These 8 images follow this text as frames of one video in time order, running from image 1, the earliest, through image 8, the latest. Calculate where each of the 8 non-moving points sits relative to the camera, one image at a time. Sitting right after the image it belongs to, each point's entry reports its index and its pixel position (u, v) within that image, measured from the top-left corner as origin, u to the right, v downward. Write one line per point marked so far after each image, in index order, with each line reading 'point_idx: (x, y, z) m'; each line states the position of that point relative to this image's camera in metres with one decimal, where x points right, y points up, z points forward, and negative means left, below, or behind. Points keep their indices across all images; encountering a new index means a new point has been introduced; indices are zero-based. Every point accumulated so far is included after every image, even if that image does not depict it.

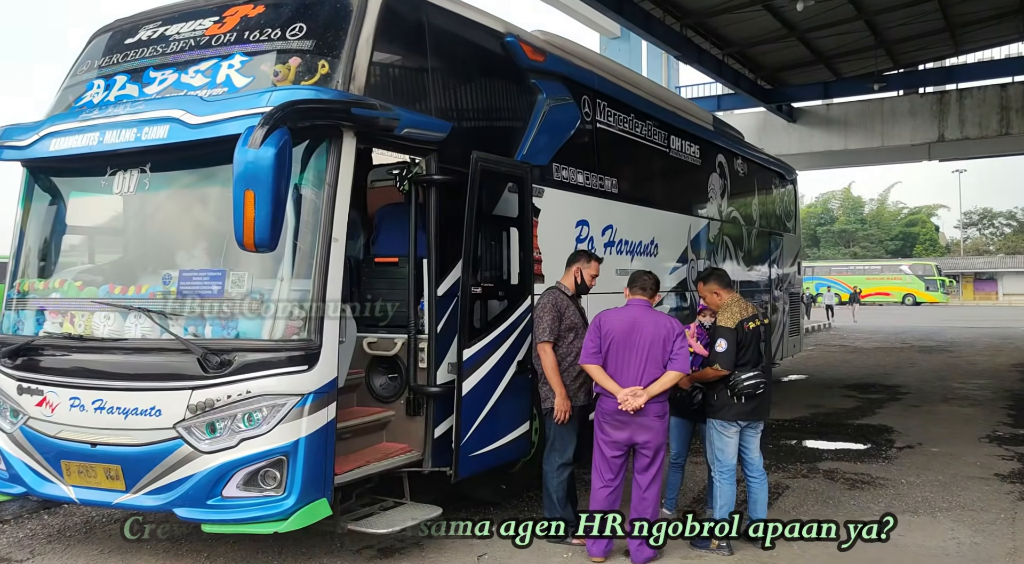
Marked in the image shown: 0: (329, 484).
0: (-1.0, -1.1, +4.1) m
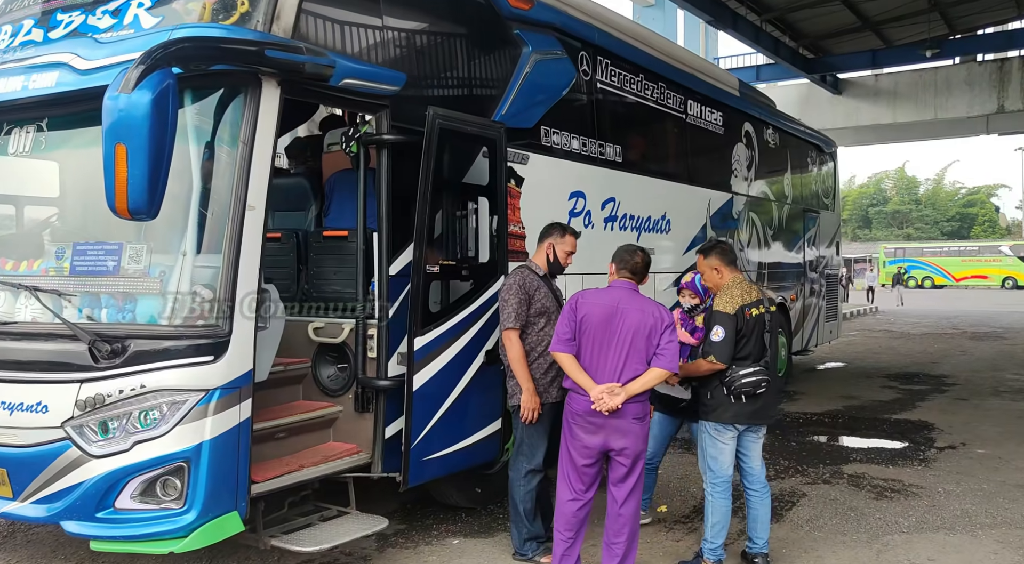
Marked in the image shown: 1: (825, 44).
0: (-1.3, -1.0, +3.5) m
1: (+7.2, +5.4, +16.8) m
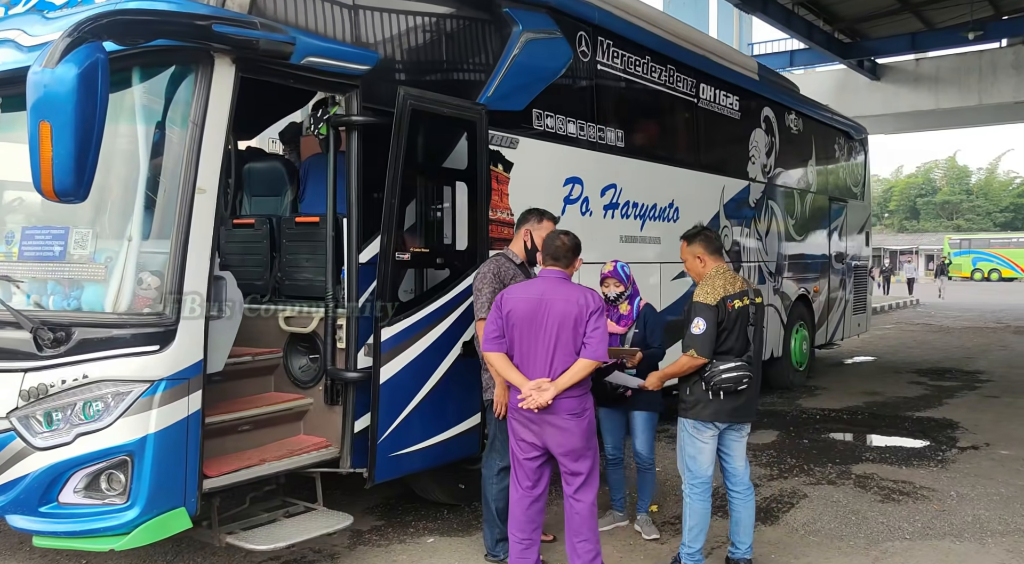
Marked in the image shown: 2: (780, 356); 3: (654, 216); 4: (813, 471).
0: (-1.4, -0.9, +3.3) m
1: (+7.6, +5.6, +16.2) m
2: (+4.1, -1.1, +11.2) m
3: (+1.4, +0.7, +7.4) m
4: (+2.4, -1.5, +5.9) m
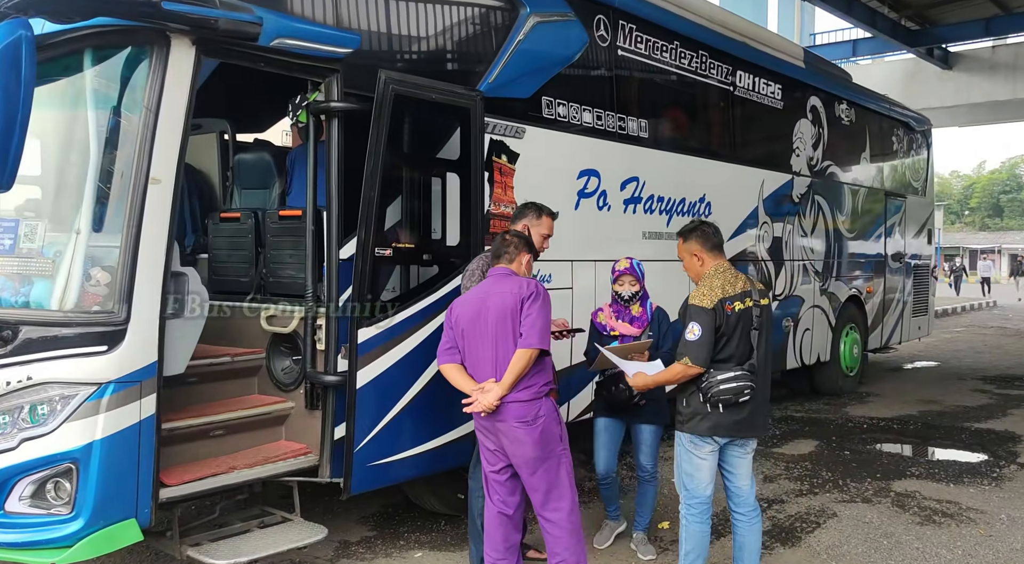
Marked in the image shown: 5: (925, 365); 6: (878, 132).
0: (-1.6, -0.9, +3.1) m
1: (+8.5, +5.5, +15.3) m
2: (+4.5, -1.1, +10.6) m
3: (+1.6, +0.7, +7.0) m
4: (+2.5, -1.5, +5.4) m
5: (+7.7, -1.6, +14.0) m
6: (+5.7, +2.4, +11.6) m
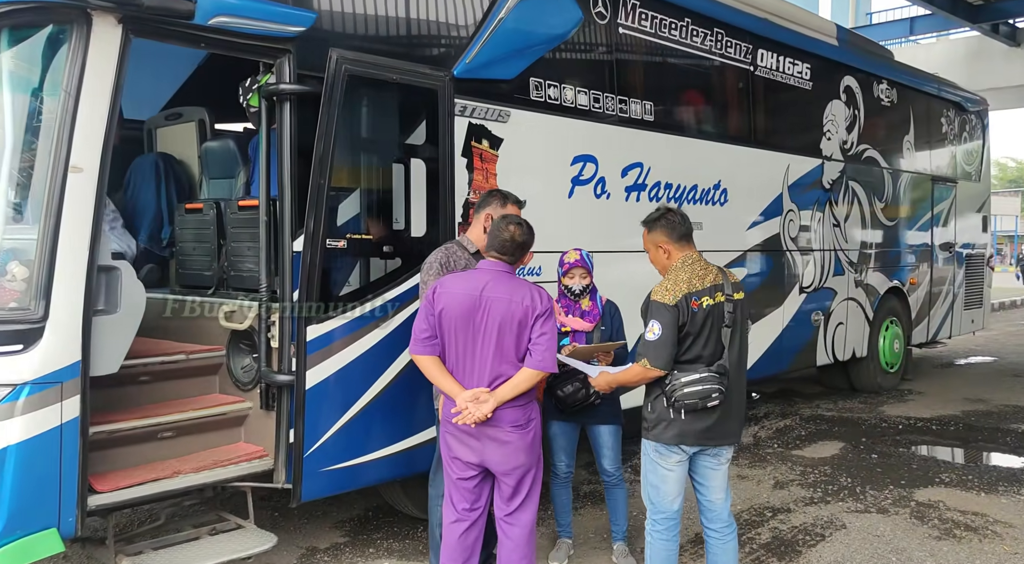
0: (-1.8, -0.9, +3.0) m
1: (+9.0, +5.7, +14.4) m
2: (+4.8, -1.0, +10.0) m
3: (+1.6, +0.7, +6.6) m
4: (+2.4, -1.5, +5.0) m
5: (+8.2, -1.4, +13.2) m
6: (+6.0, +2.5, +10.9) m
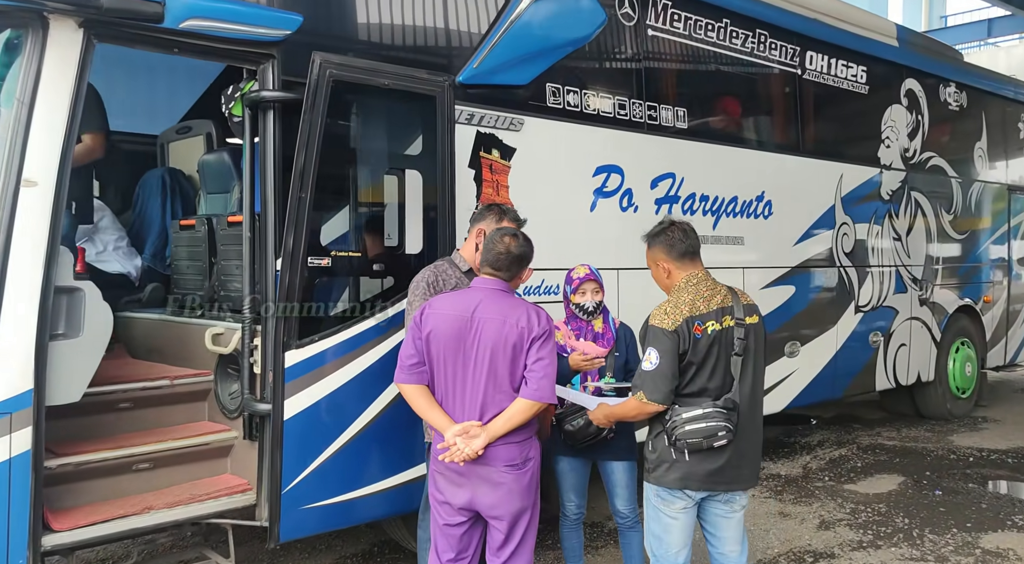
0: (-1.8, -1.0, +2.8) m
1: (+9.8, +5.4, +13.4) m
2: (+5.2, -1.2, +9.3) m
3: (+1.9, +0.6, +6.1) m
4: (+2.5, -1.6, +4.5) m
5: (+8.9, -1.7, +12.2) m
6: (+6.5, +2.2, +10.1) m
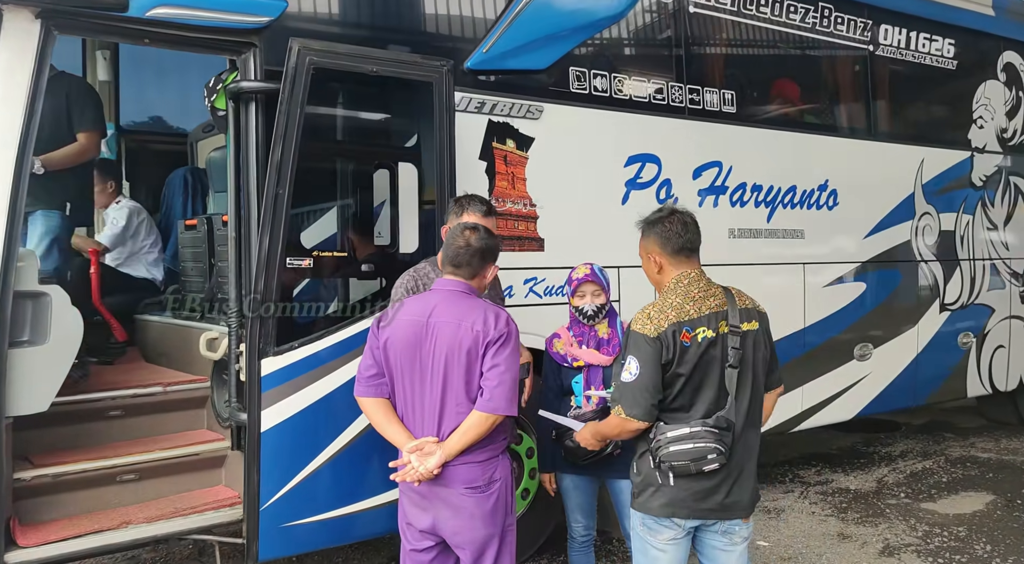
0: (-1.9, -1.0, +2.7) m
1: (+10.9, +5.5, +11.9) m
2: (+5.9, -1.2, +8.3) m
3: (+2.1, +0.6, +5.6) m
4: (+2.6, -1.6, +3.9) m
5: (+9.9, -1.6, +10.8) m
6: (+7.2, +2.3, +9.0) m
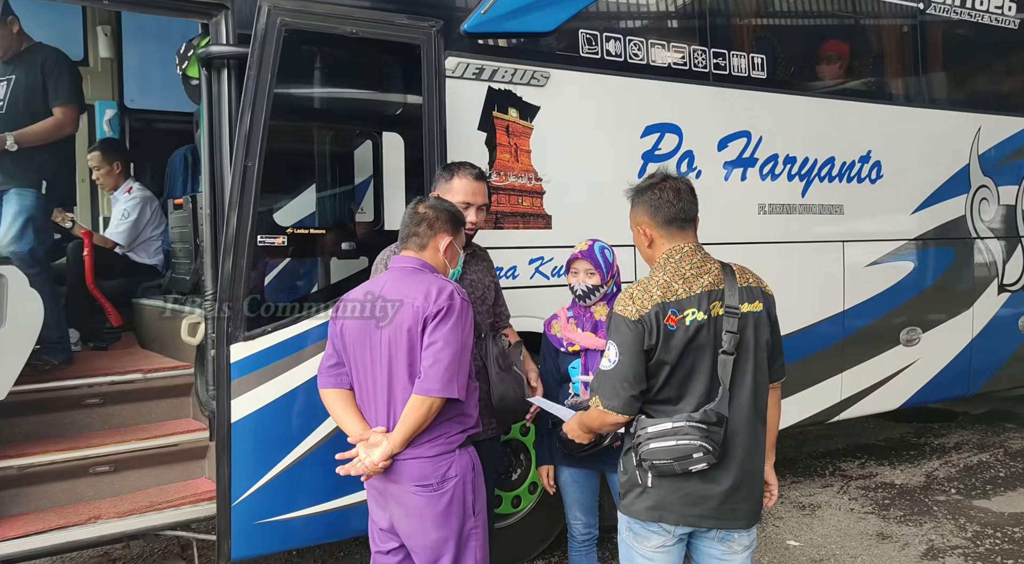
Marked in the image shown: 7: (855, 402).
0: (-2.0, -0.9, +2.6) m
1: (+11.3, +5.8, +10.8) m
2: (+6.2, -1.0, +7.7) m
3: (+2.2, +0.8, +5.2) m
4: (+2.6, -1.4, +3.5) m
5: (+10.3, -1.3, +9.9) m
6: (+7.5, +2.5, +8.2) m
7: (+2.5, -0.9, +5.4) m
